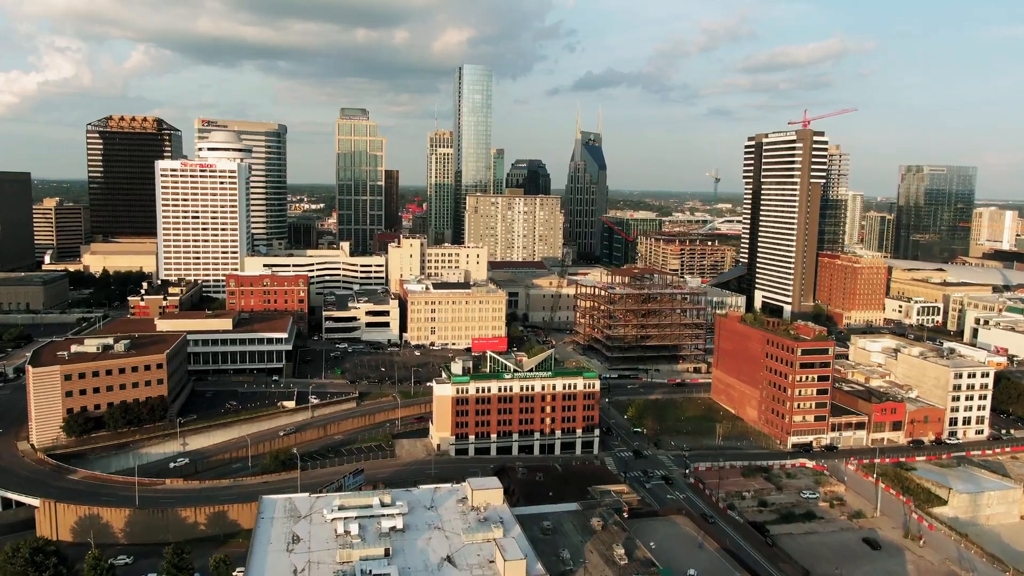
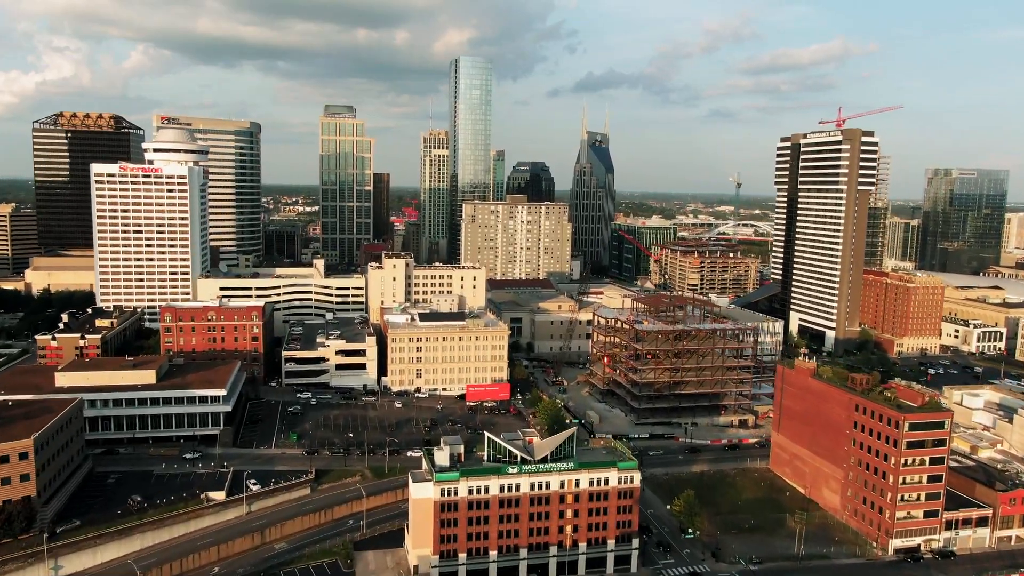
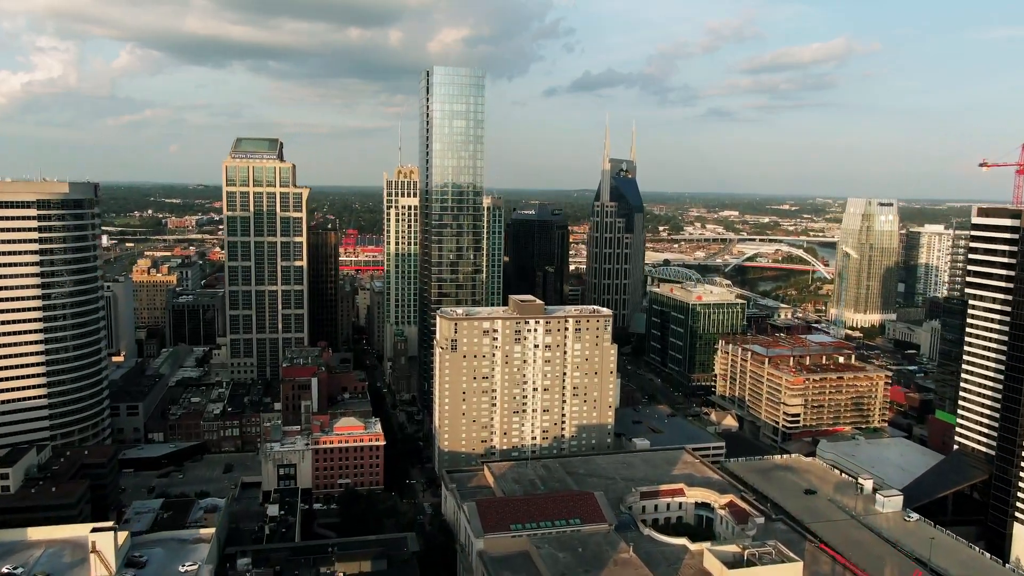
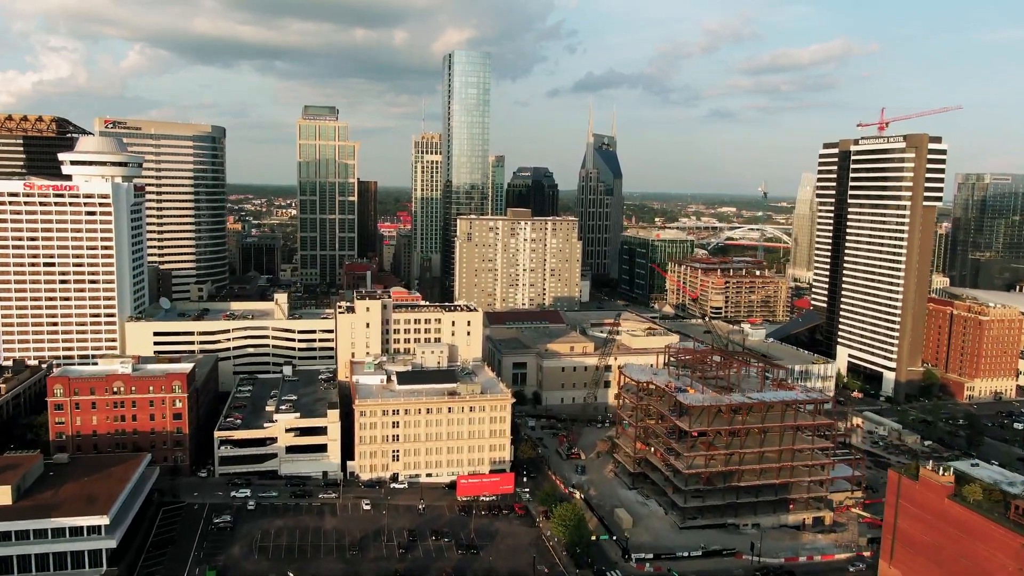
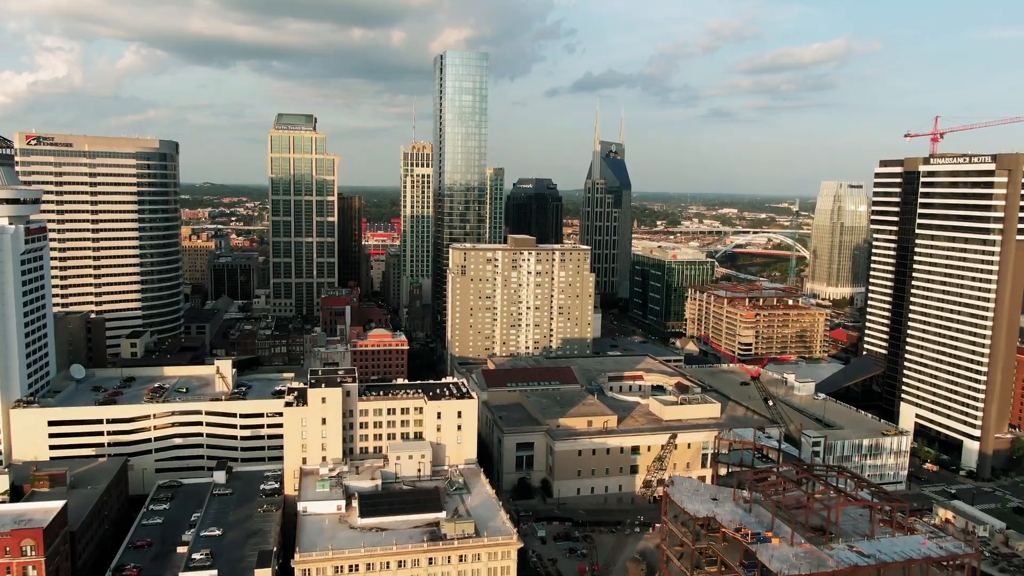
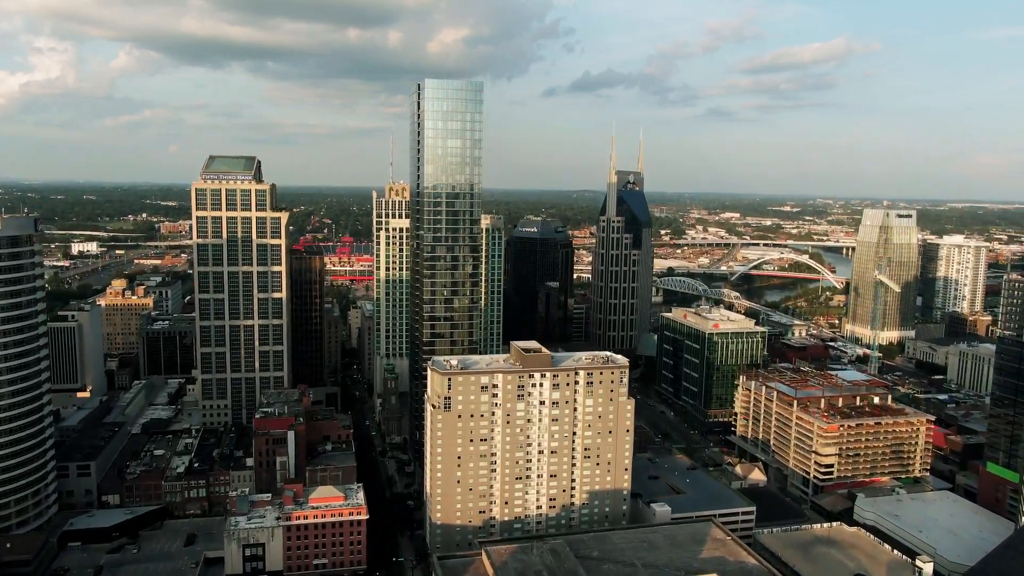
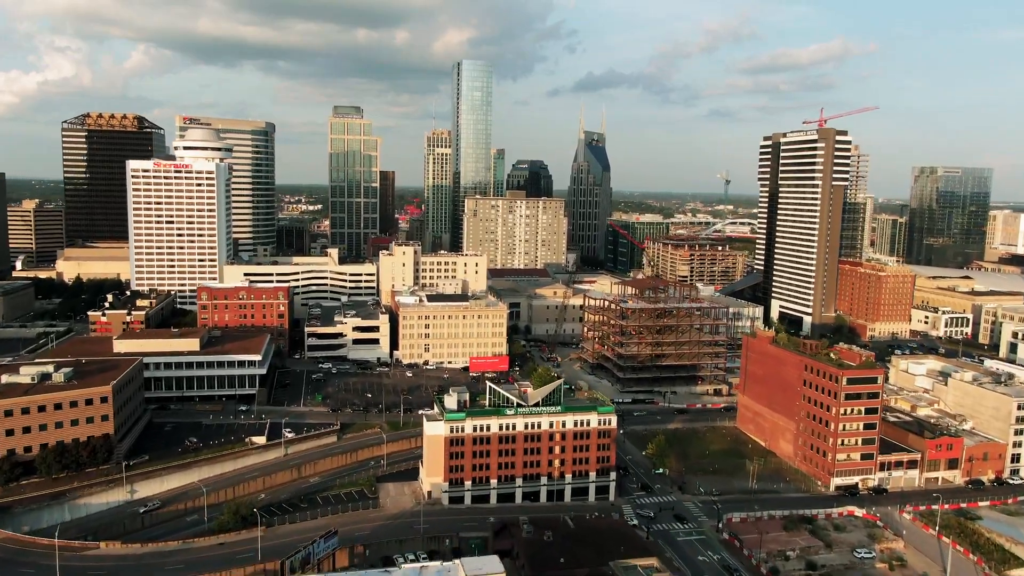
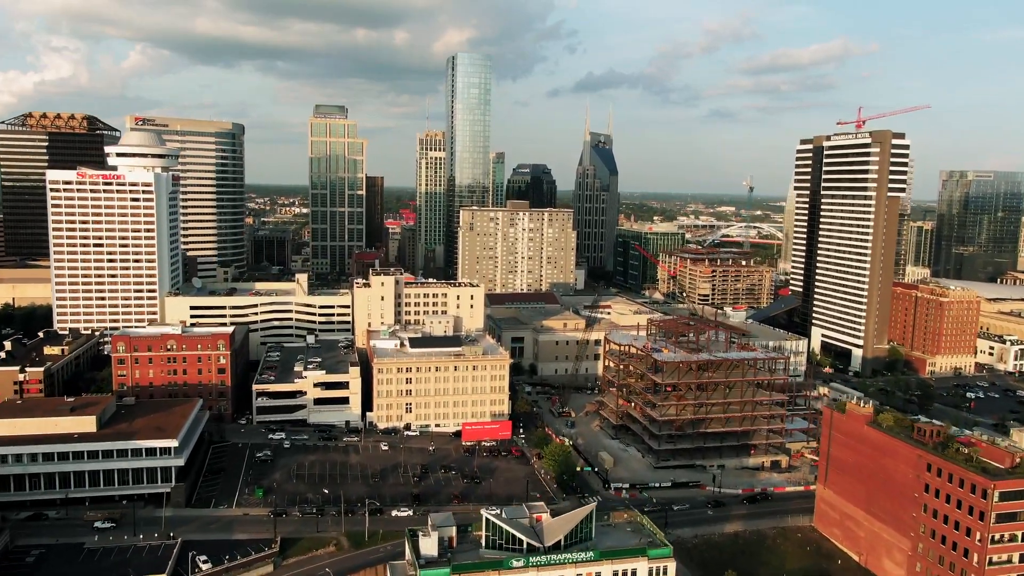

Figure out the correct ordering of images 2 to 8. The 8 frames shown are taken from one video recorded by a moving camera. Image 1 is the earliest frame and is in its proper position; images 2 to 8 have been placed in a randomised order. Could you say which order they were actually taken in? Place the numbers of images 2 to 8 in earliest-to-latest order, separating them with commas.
7, 2, 8, 4, 5, 3, 6
